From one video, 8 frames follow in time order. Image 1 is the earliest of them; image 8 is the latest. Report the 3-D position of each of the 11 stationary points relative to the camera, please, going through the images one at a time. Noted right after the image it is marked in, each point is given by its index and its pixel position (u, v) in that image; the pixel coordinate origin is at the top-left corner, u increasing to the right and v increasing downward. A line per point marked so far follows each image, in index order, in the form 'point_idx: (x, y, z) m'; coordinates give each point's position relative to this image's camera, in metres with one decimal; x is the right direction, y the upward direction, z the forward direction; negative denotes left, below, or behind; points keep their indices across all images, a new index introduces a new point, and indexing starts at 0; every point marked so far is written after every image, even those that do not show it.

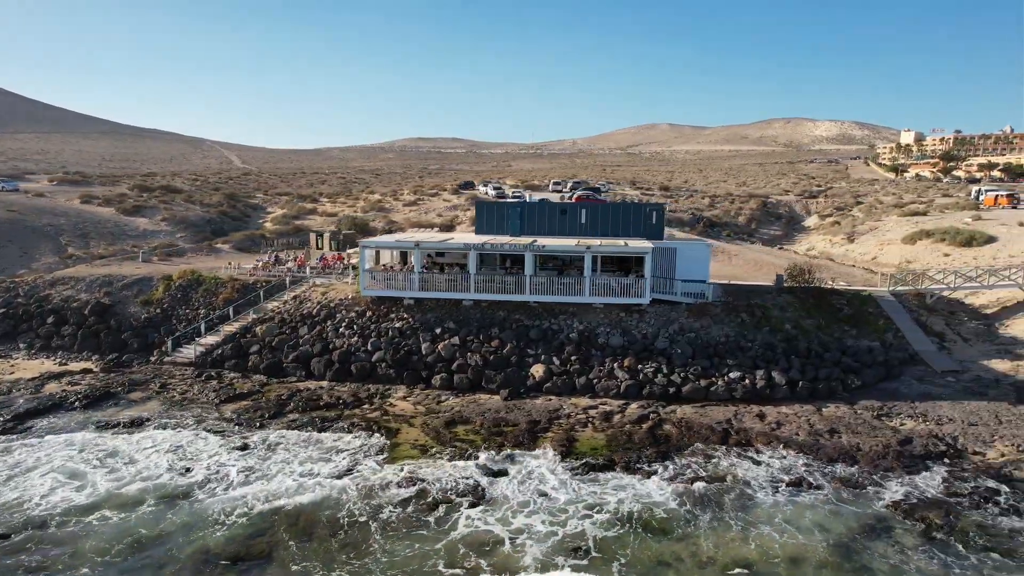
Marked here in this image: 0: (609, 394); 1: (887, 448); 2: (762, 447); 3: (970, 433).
0: (+2.4, -2.6, +19.0) m
1: (+7.8, -3.3, +15.7) m
2: (+5.2, -3.3, +16.0) m
3: (+10.1, -3.2, +16.8) m
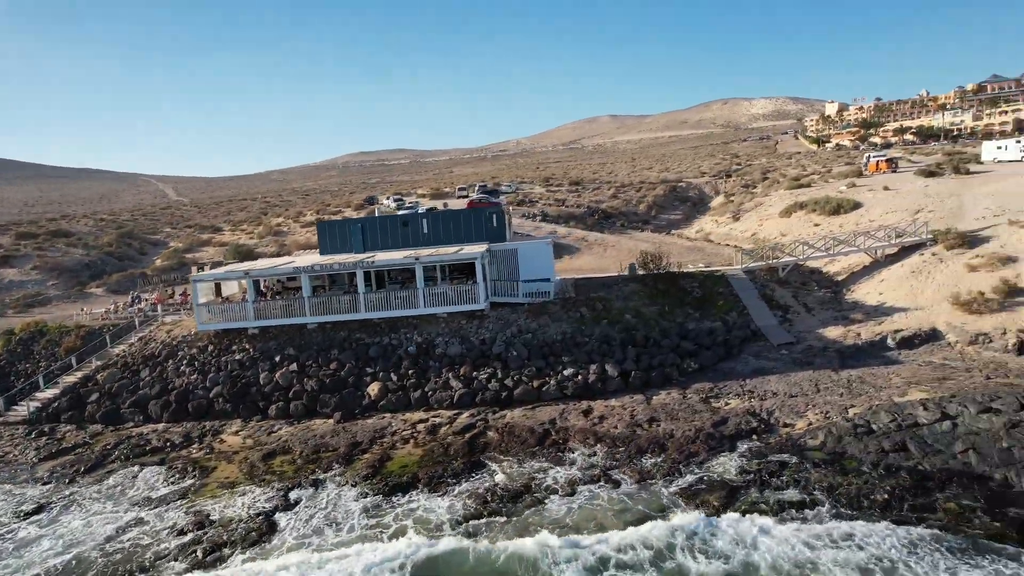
0: (-1.7, -2.9, +18.7) m
1: (+3.9, -3.0, +15.8) m
2: (+1.3, -3.2, +15.9) m
3: (+6.1, -2.6, +17.0) m
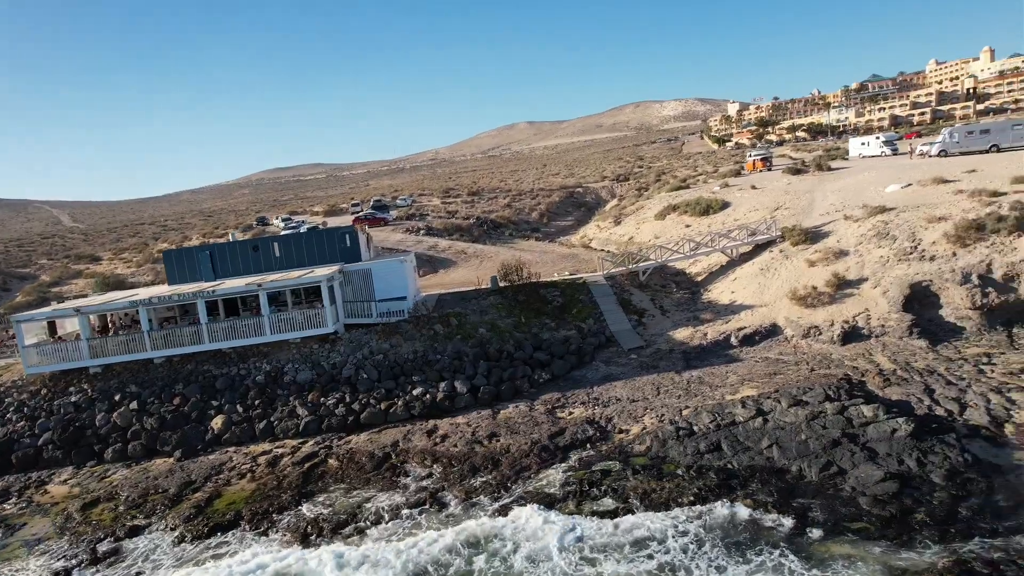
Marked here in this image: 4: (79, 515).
0: (-5.3, -3.5, +18.2) m
1: (+0.5, -3.2, +15.8) m
2: (-2.0, -3.7, +15.6) m
3: (+2.6, -2.8, +17.2) m
4: (-8.6, -4.5, +15.2) m
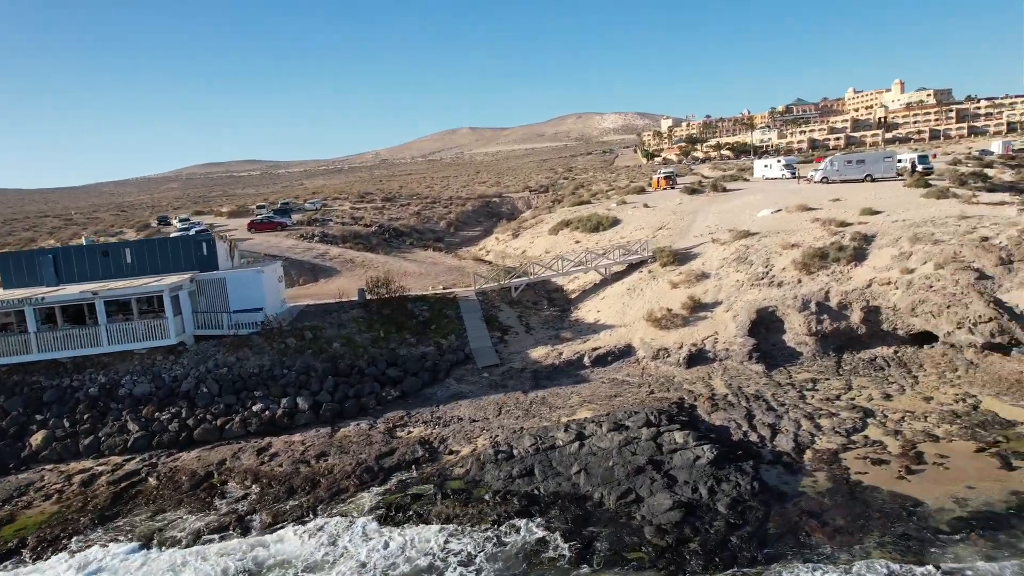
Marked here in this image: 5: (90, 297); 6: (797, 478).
0: (-9.1, -3.7, +17.3) m
1: (-3.1, -3.6, +15.5) m
2: (-5.5, -4.0, +15.1) m
3: (-1.1, -3.2, +17.1) m
4: (-12.1, -4.6, +14.1) m
5: (-10.7, -0.2, +19.5) m
6: (+4.9, -3.3, +13.2) m
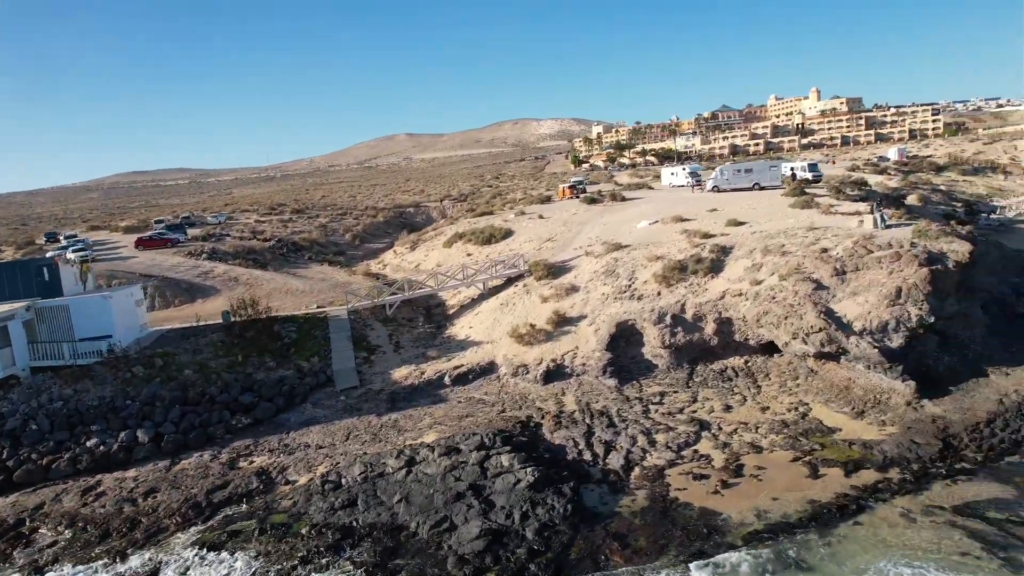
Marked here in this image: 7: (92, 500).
0: (-12.5, -4.4, +16.2) m
1: (-6.3, -4.2, +14.9) m
2: (-8.8, -4.6, +14.3) m
3: (-4.5, -3.7, +16.7) m
4: (-15.2, -5.4, +12.7) m
5: (-14.4, -1.0, +18.3) m
6: (+1.8, -3.6, +13.2) m
7: (-8.5, -4.3, +15.5) m
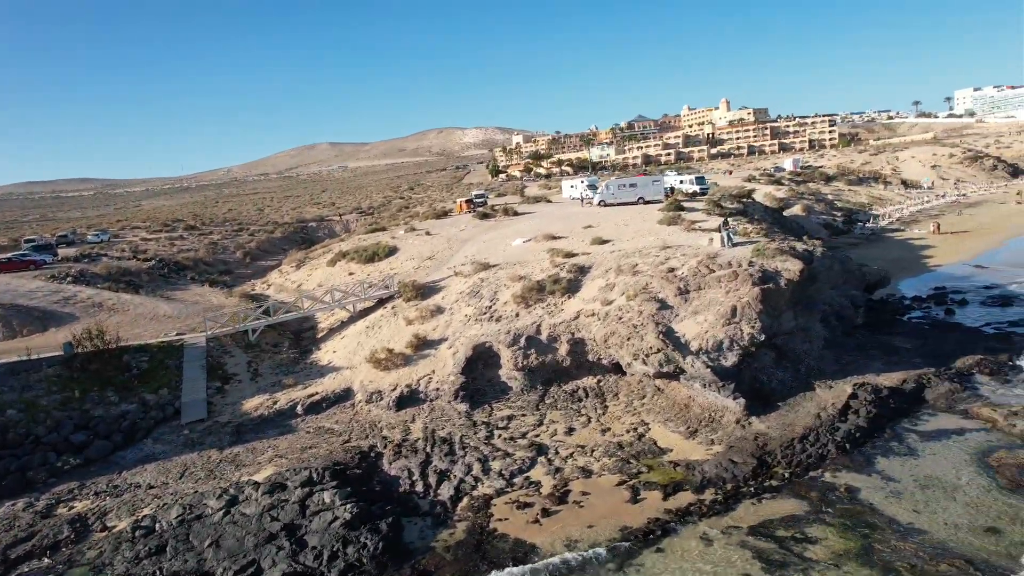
0: (-15.8, -5.3, +14.6) m
1: (-9.5, -4.9, +13.9) m
2: (-11.9, -5.3, +13.1) m
3: (-7.9, -4.5, +15.9) m
4: (-18.1, -6.2, +10.8) m
5: (-18.0, -1.9, +16.5) m
6: (-1.3, -4.2, +13.1) m
7: (-11.8, -5.1, +14.3) m
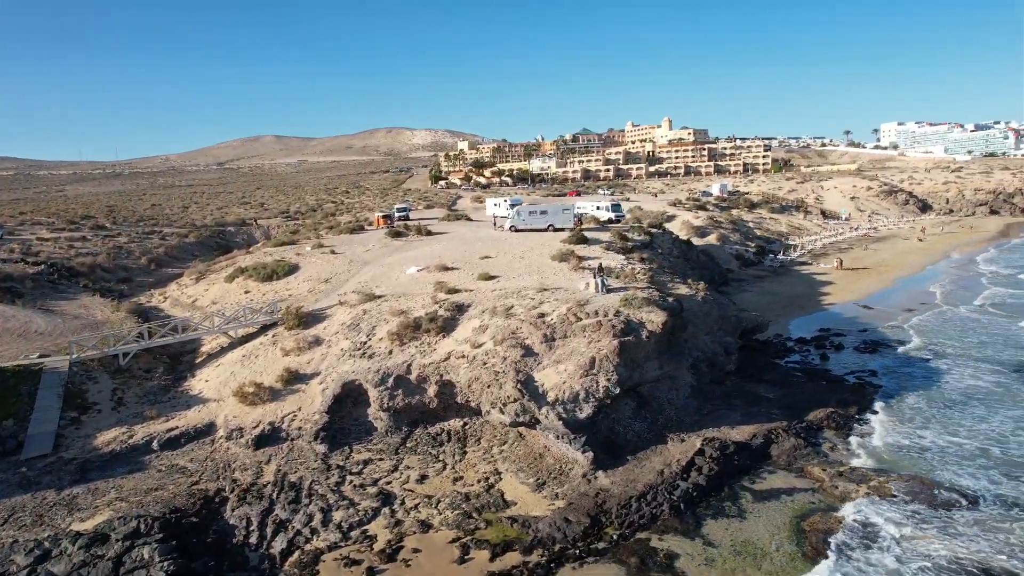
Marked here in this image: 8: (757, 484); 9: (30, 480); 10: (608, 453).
0: (-18.9, -5.6, +13.2) m
1: (-12.6, -5.5, +13.0) m
2: (-14.9, -5.8, +12.0) m
3: (-11.2, -5.1, +15.1) m
4: (-21.0, -6.4, +9.3) m
5: (-21.1, -2.2, +14.9) m
6: (-4.3, -5.1, +12.9) m
7: (-14.9, -5.6, +13.2) m
8: (+5.3, -4.3, +16.6) m
9: (-11.2, -4.4, +17.9) m
10: (+2.2, -3.8, +17.6) m
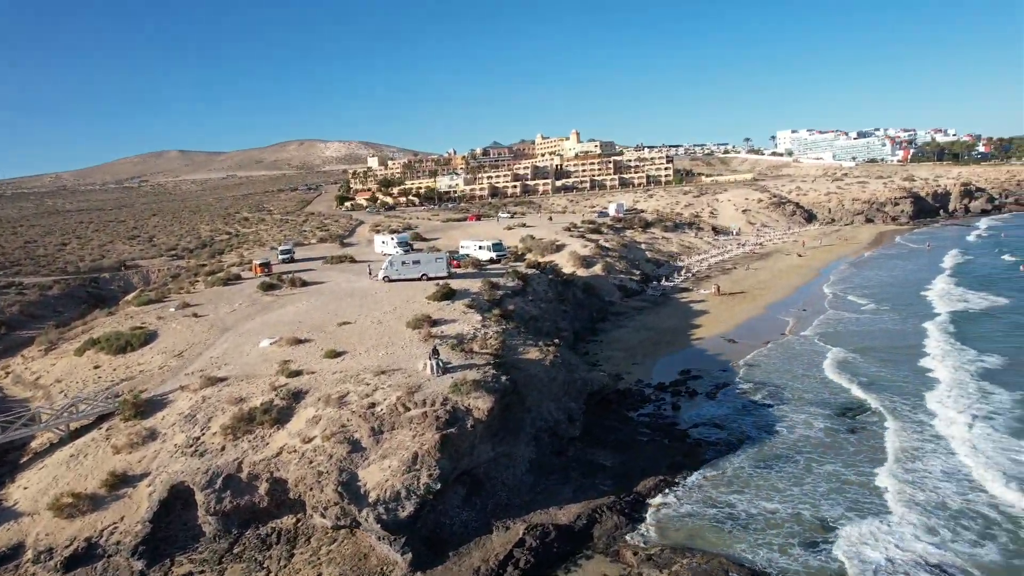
0: (-22.3, -8.7, +11.1) m
1: (-16.1, -8.3, +11.6) m
2: (-18.2, -8.7, +10.3) m
3: (-14.9, -7.9, +13.8) m
4: (-23.9, -9.5, +6.9) m
5: (-24.8, -5.4, +12.6) m
6: (-7.8, -7.6, +12.4) m
7: (-18.3, -8.5, +11.5) m
8: (+1.3, -6.4, +17.1) m
9: (-15.2, -7.3, +16.6) m
10: (-1.9, -6.1, +17.8) m
